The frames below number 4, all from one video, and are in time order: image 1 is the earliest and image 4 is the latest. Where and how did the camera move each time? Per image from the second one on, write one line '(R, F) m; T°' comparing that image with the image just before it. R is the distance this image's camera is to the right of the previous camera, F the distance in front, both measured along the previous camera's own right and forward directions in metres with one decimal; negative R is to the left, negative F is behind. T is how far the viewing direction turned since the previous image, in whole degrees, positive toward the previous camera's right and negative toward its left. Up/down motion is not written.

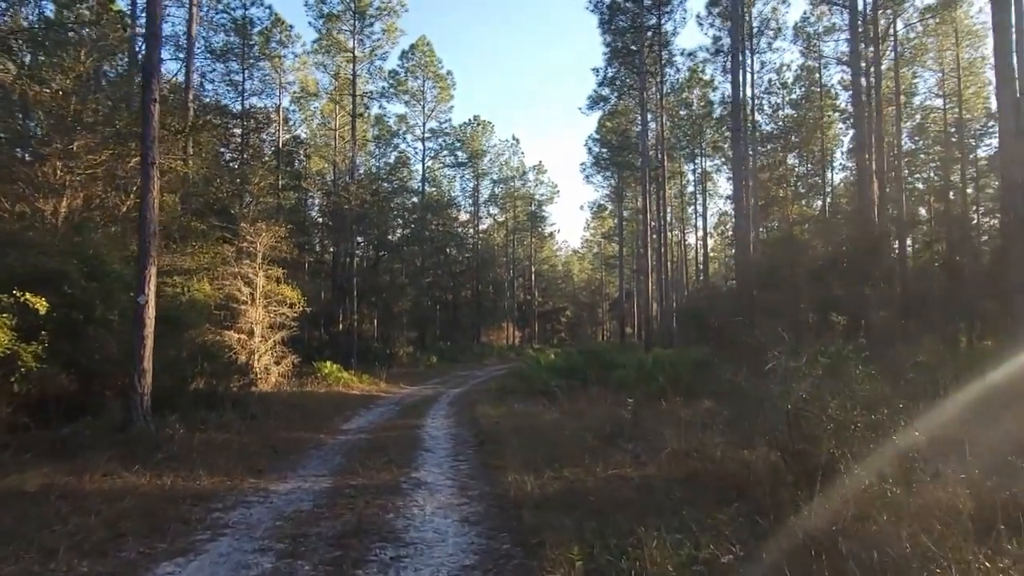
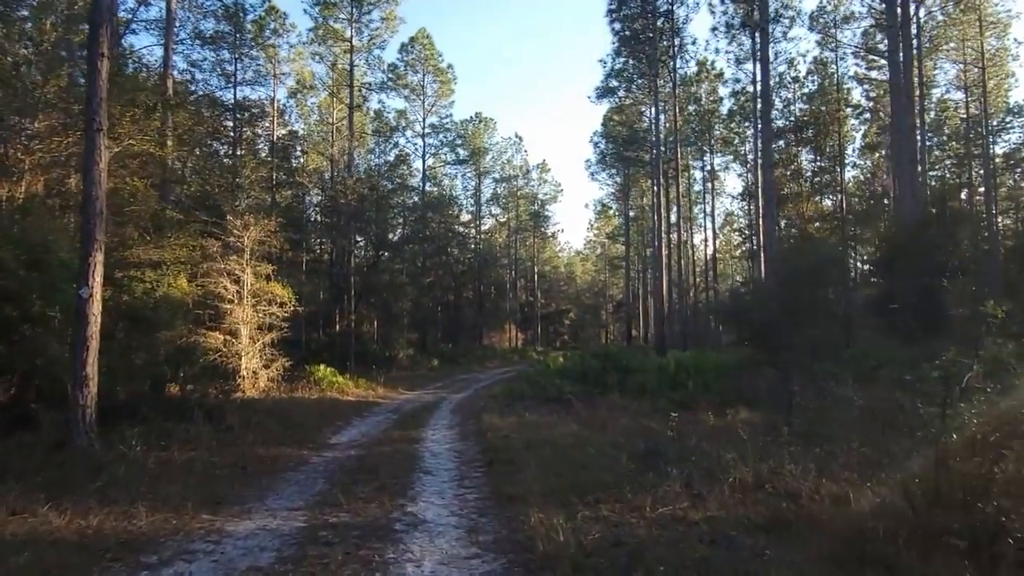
(-0.2, +1.5) m; 0°
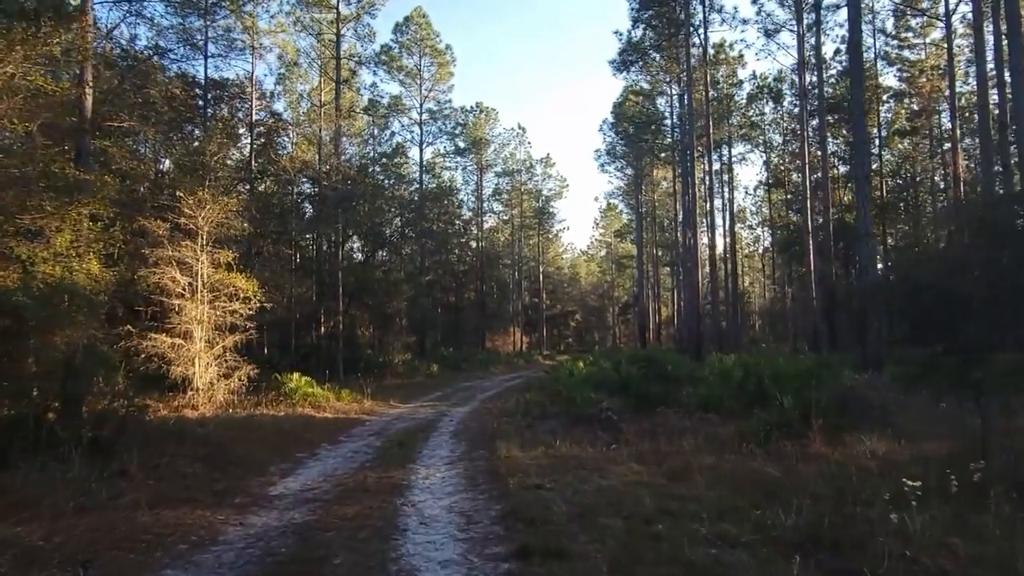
(-0.3, +3.6) m; 0°
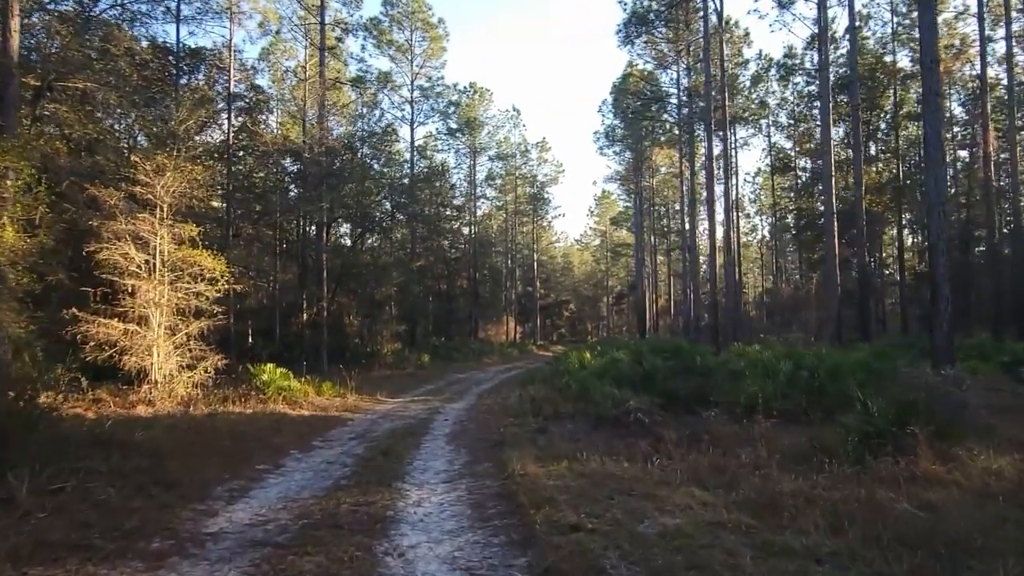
(-0.2, +1.9) m; +1°
